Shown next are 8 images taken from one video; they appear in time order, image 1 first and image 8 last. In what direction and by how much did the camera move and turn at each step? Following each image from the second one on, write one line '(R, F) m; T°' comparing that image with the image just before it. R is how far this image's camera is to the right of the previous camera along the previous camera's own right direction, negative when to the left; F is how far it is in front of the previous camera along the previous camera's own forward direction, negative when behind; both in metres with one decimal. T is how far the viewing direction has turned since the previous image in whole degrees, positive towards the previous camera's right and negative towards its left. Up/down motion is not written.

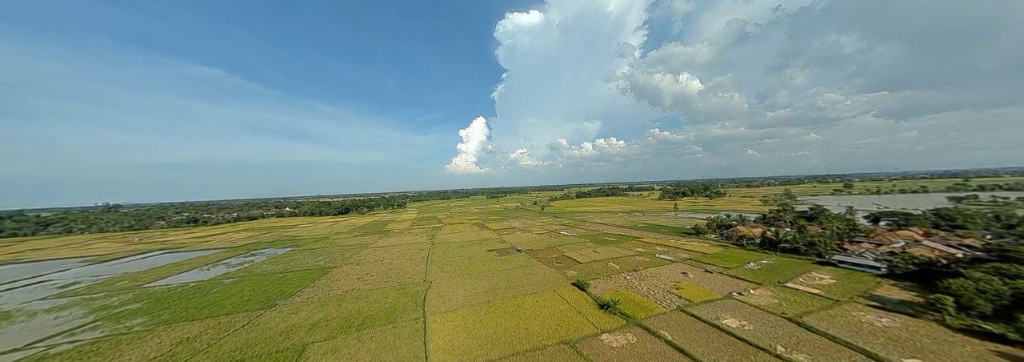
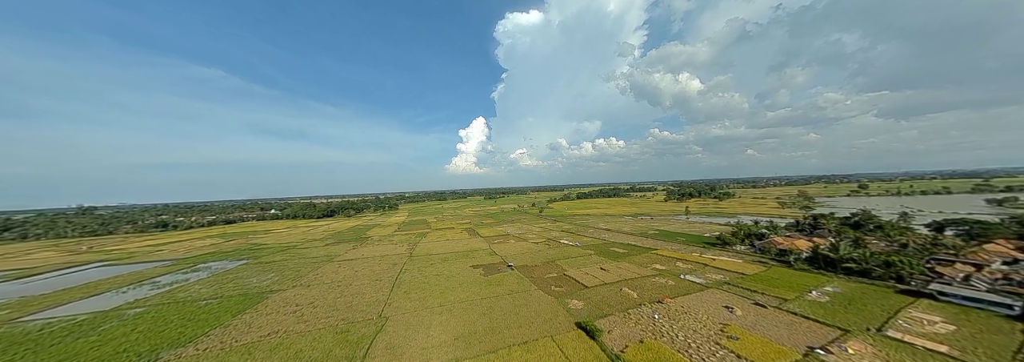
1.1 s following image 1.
(+1.2, +5.5) m; 0°
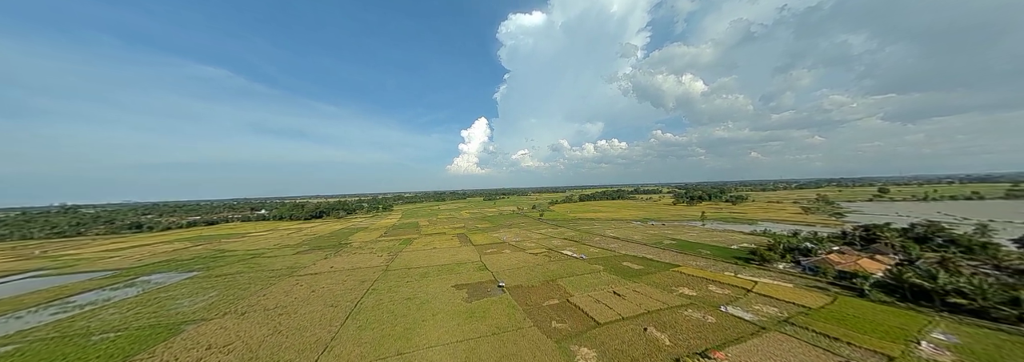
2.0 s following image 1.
(+0.9, +4.8) m; 0°
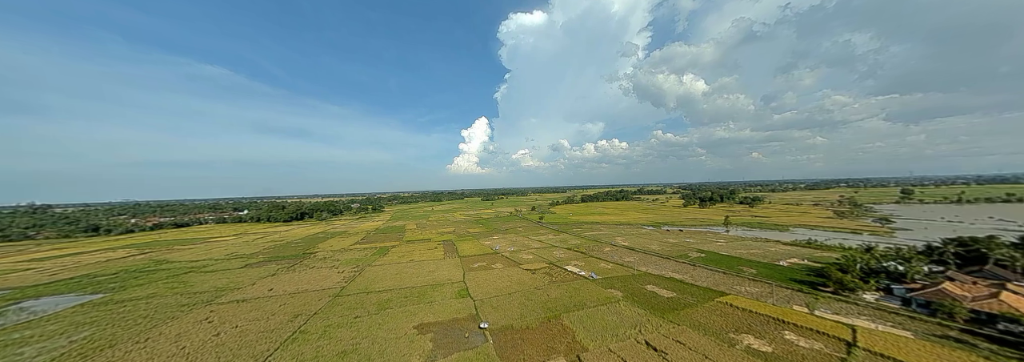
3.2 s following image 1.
(+0.9, +6.2) m; 0°
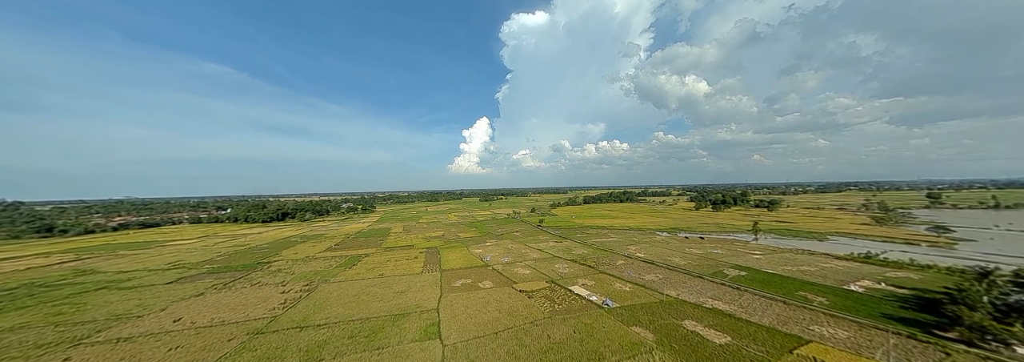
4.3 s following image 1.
(+0.8, +5.5) m; 0°
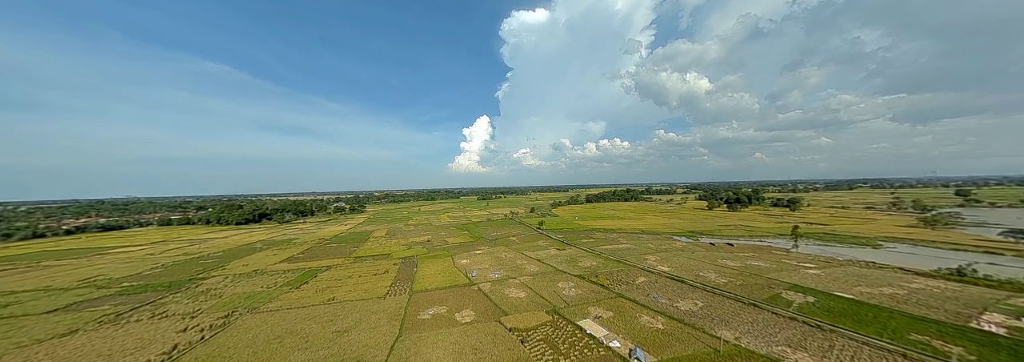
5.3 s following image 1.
(+0.9, +5.7) m; 0°
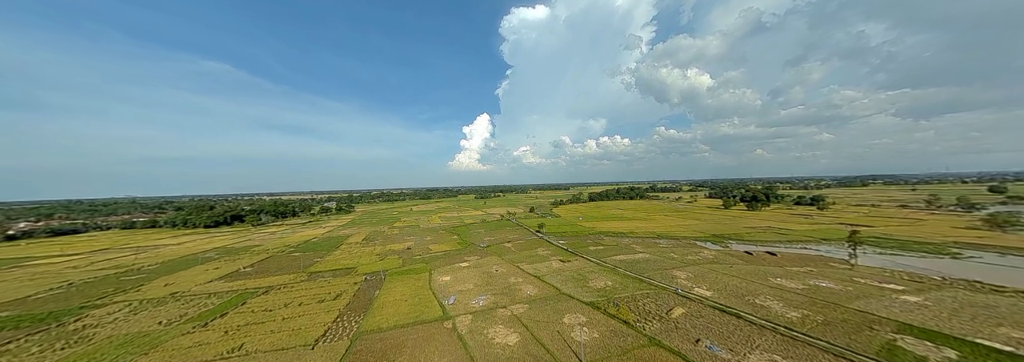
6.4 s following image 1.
(+0.9, +5.8) m; 0°
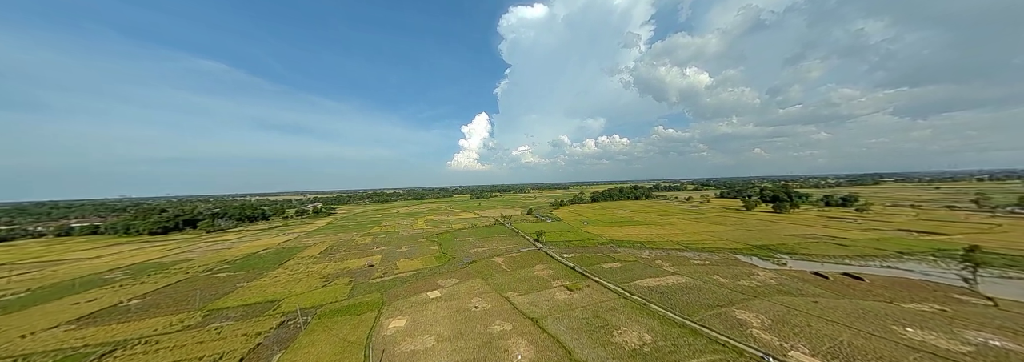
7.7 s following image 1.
(+0.9, +7.1) m; 0°
